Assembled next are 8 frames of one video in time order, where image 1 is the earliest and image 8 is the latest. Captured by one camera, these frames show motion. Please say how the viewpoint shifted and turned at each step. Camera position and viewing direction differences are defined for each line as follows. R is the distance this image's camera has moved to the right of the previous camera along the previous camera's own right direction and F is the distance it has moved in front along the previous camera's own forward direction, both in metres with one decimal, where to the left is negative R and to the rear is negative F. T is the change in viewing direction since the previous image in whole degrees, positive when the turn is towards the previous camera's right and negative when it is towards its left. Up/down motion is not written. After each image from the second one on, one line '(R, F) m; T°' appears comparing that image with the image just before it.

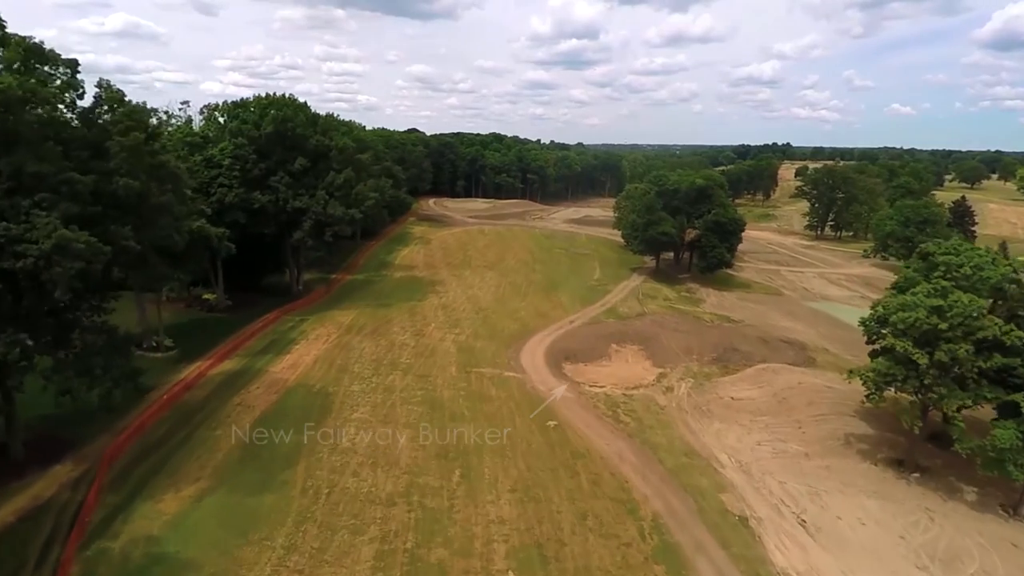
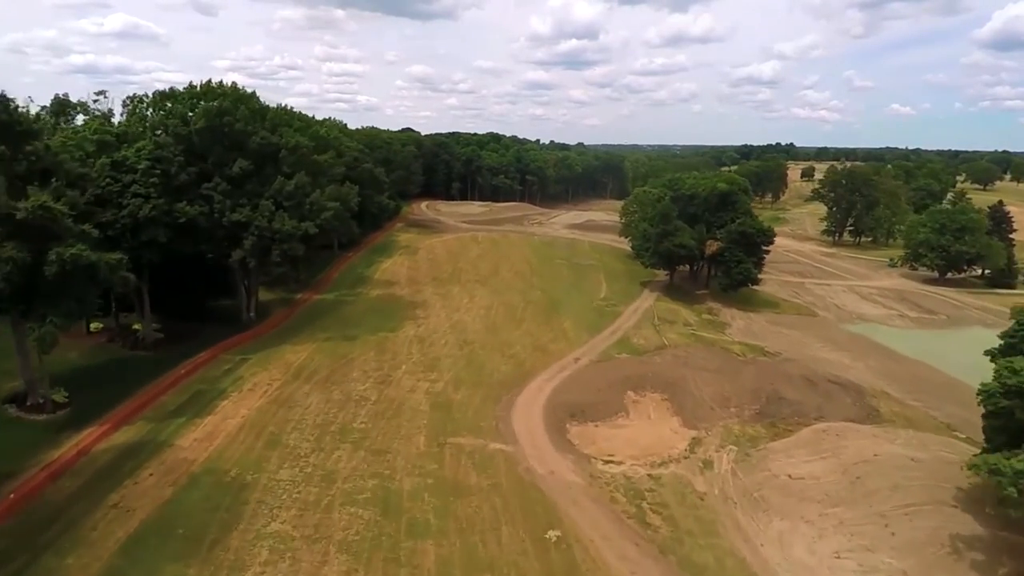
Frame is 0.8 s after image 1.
(+0.6, +8.3) m; 0°
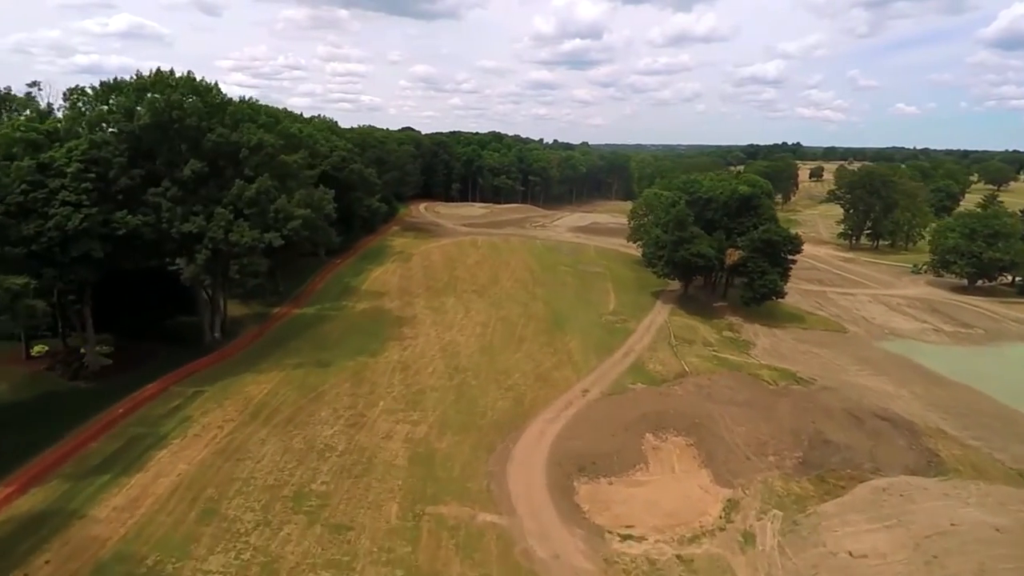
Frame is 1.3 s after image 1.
(+0.3, +5.0) m; 0°
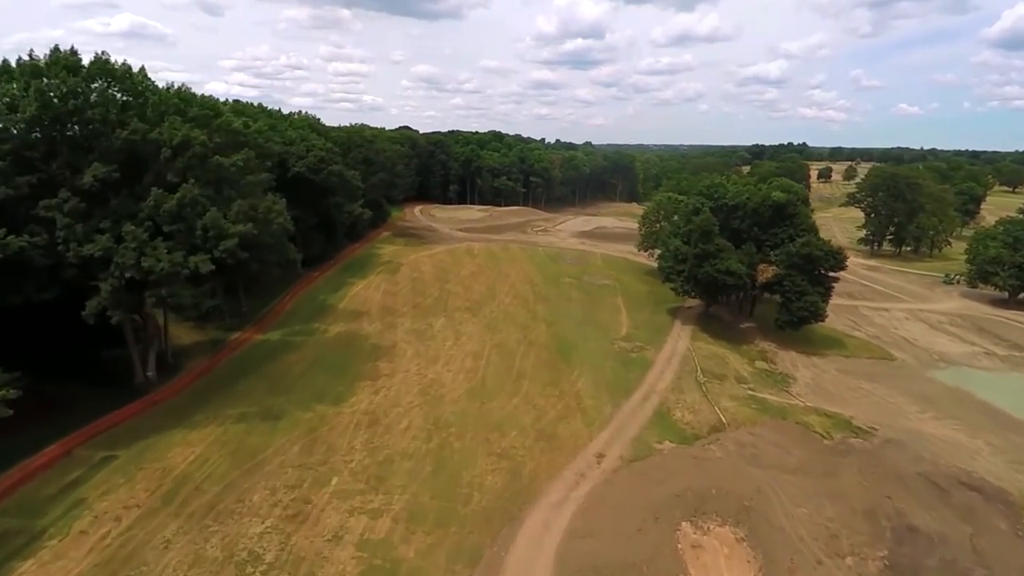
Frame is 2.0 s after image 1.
(+0.3, +6.6) m; 0°
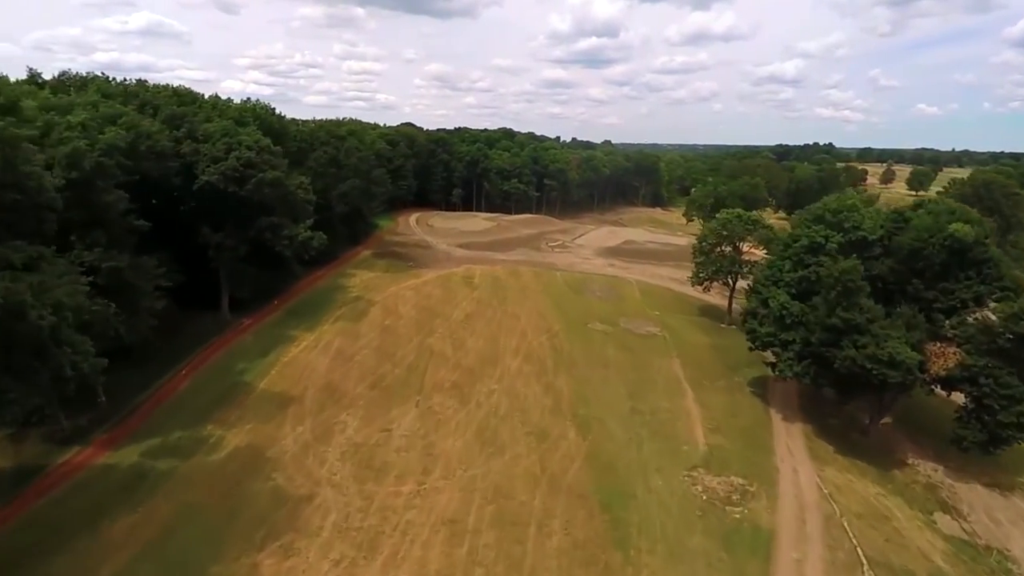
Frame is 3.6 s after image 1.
(0.0, +16.3) m; -1°
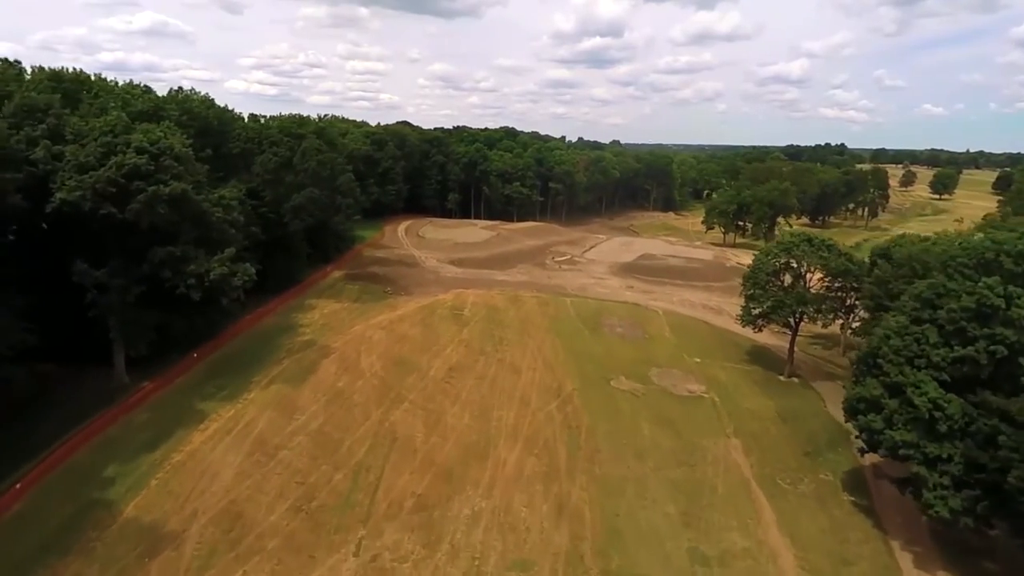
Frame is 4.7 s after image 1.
(+0.3, +10.5) m; 0°
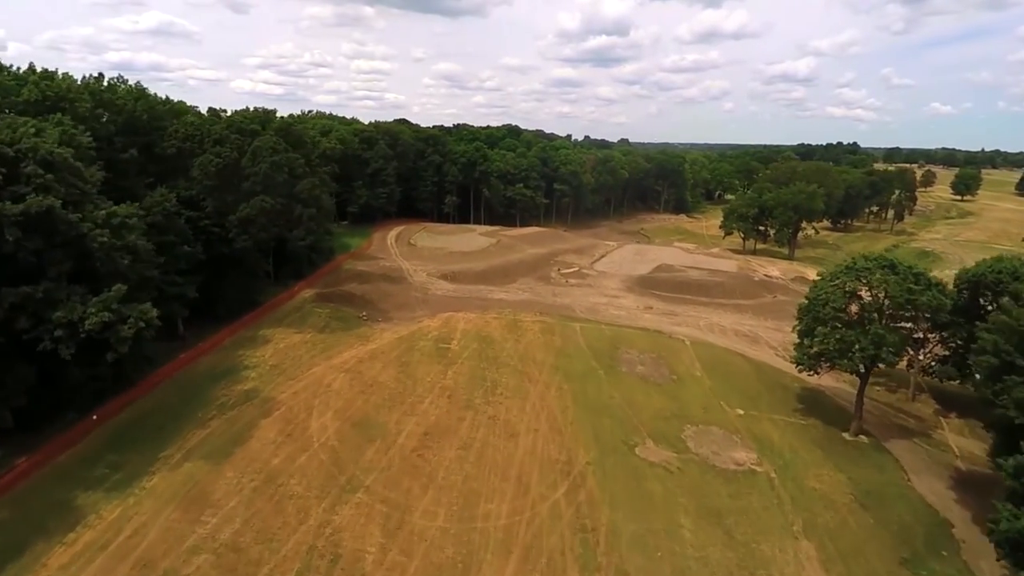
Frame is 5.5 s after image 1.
(+0.5, +7.4) m; 0°
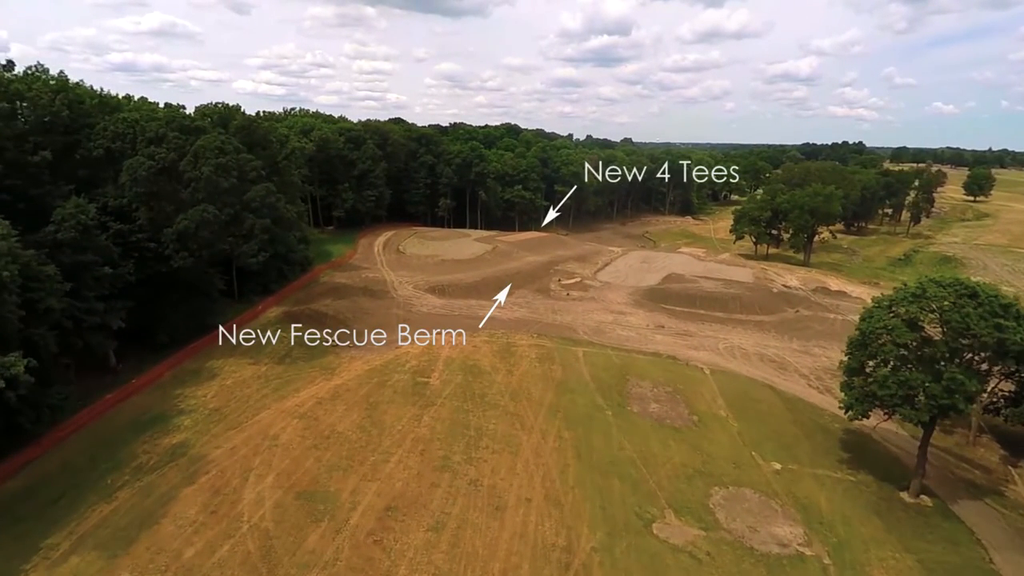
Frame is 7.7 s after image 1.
(+0.6, +5.1) m; 0°
